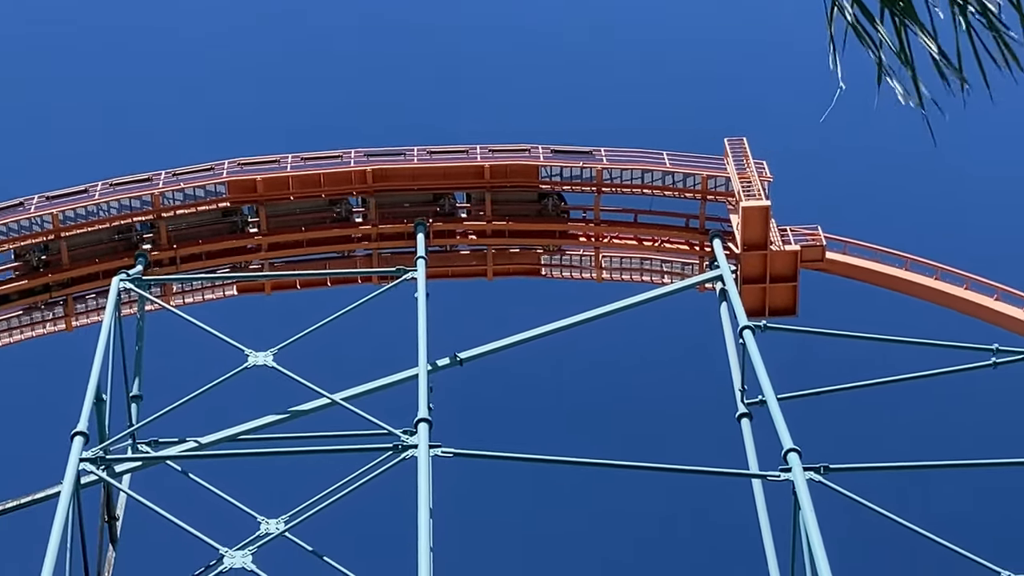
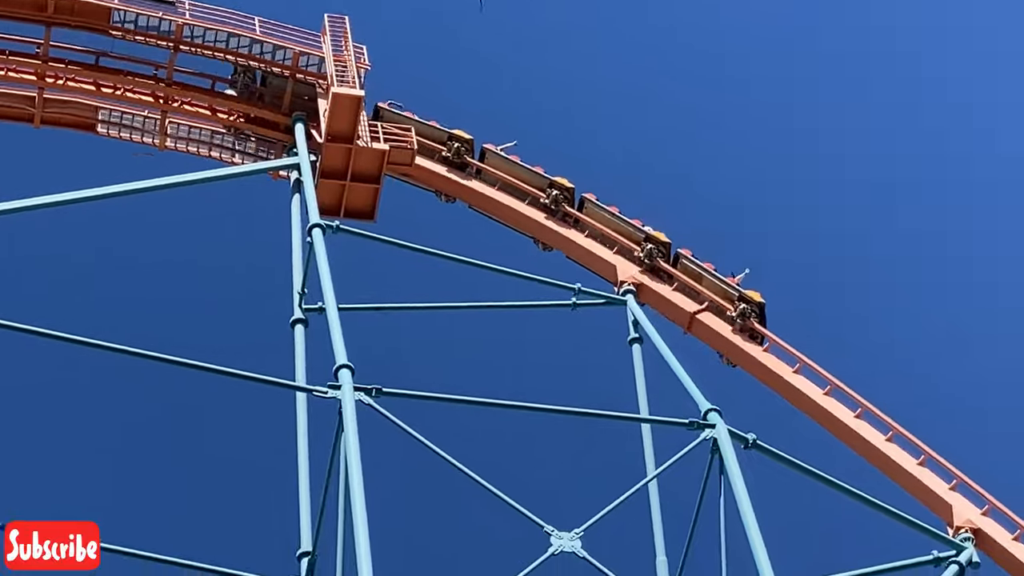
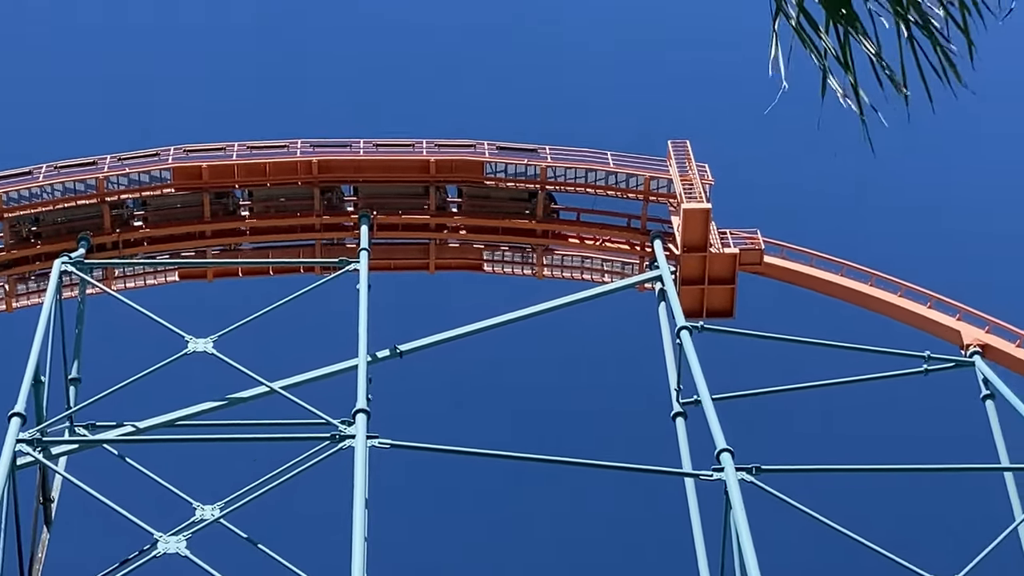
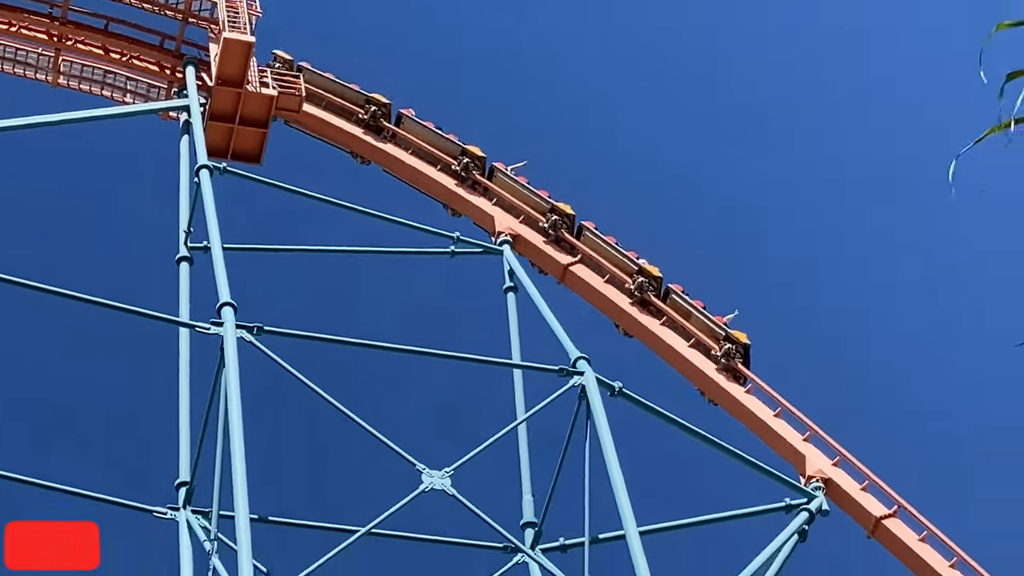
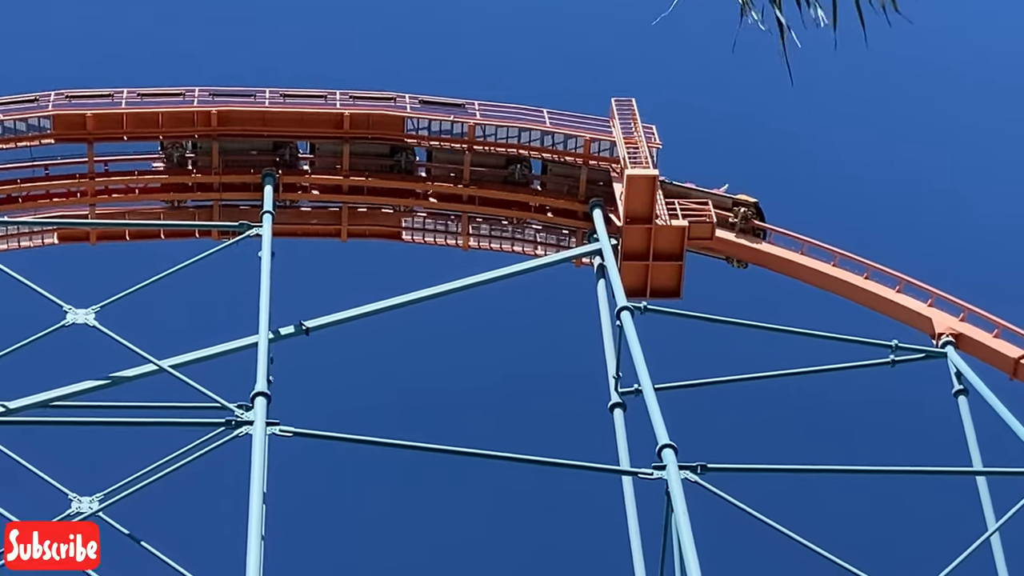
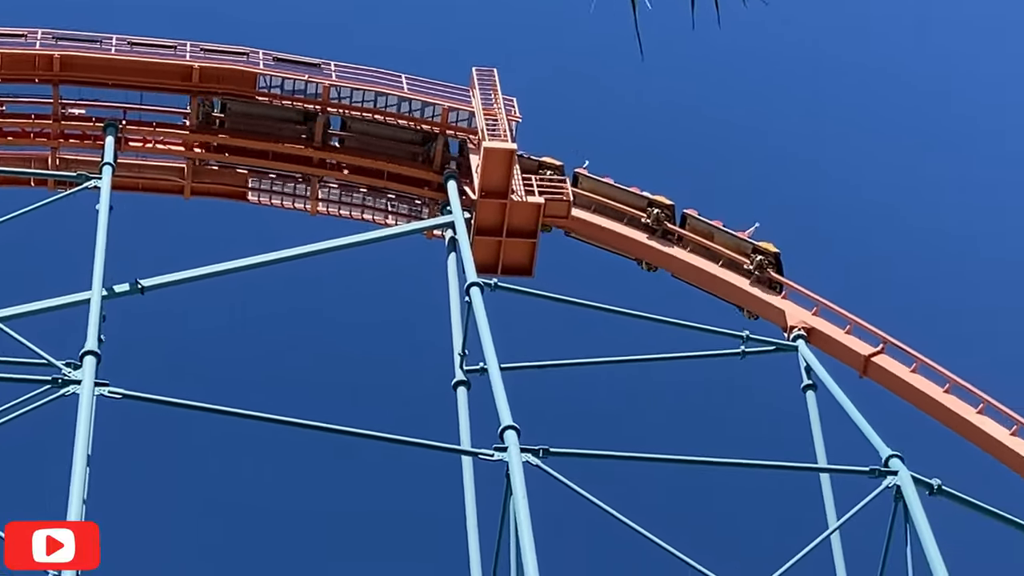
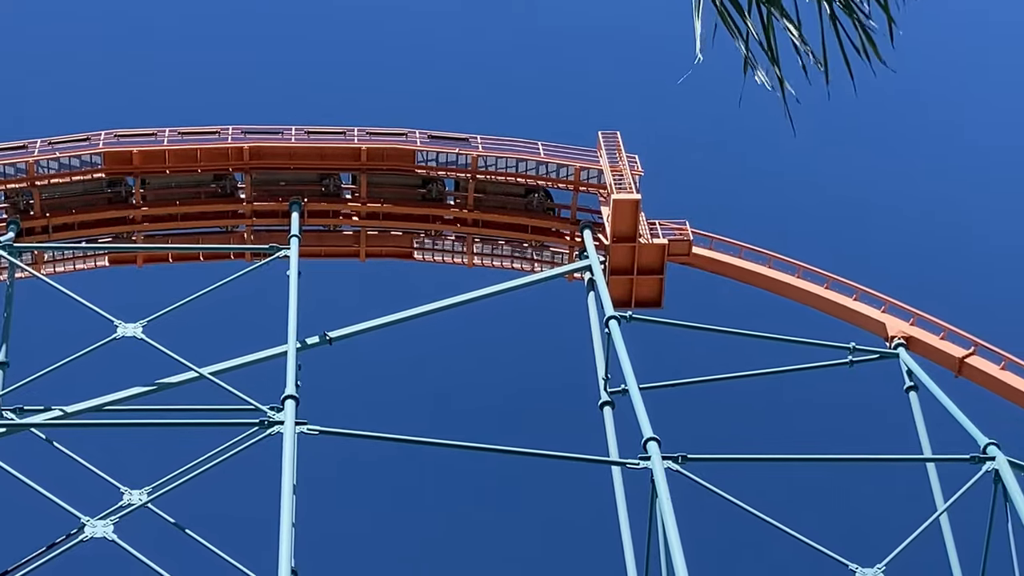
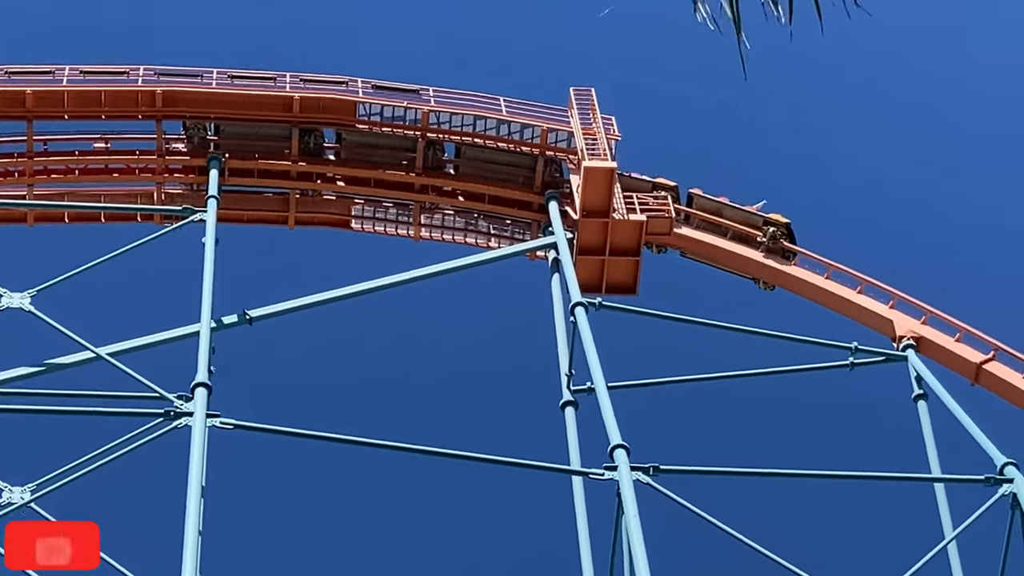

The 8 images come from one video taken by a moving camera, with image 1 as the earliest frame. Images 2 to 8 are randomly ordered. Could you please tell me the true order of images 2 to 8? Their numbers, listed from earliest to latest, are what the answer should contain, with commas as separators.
3, 7, 5, 8, 6, 2, 4
